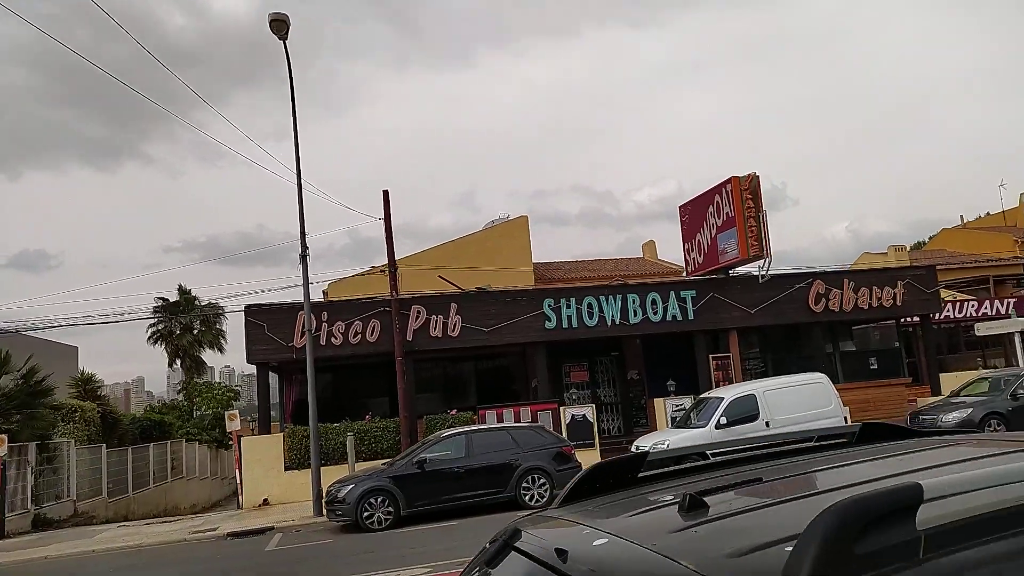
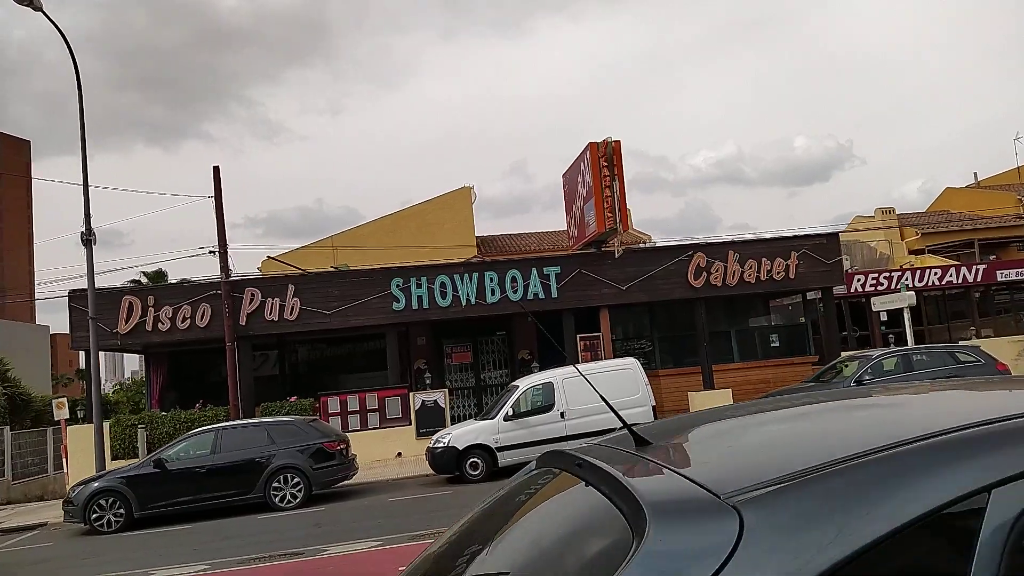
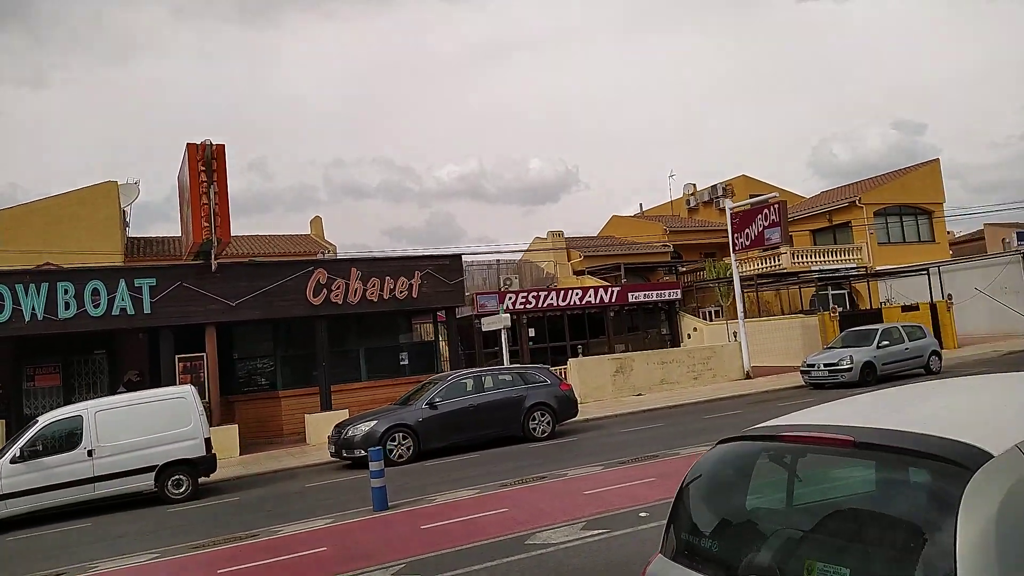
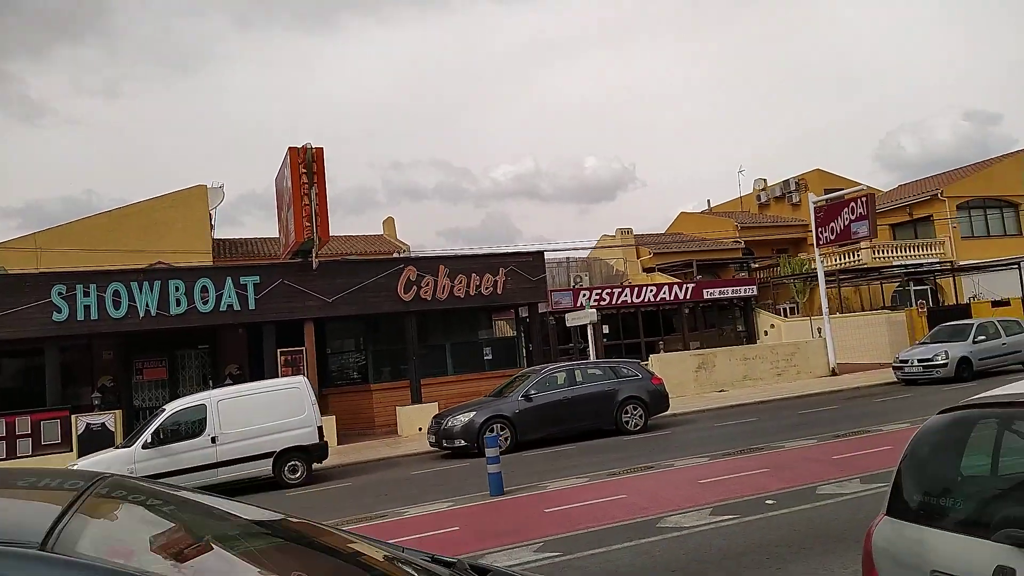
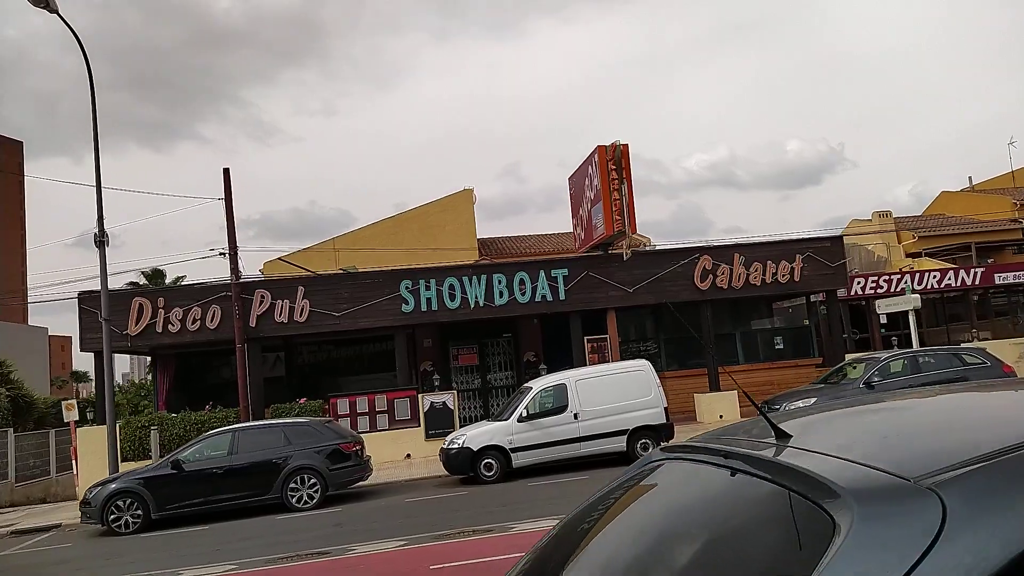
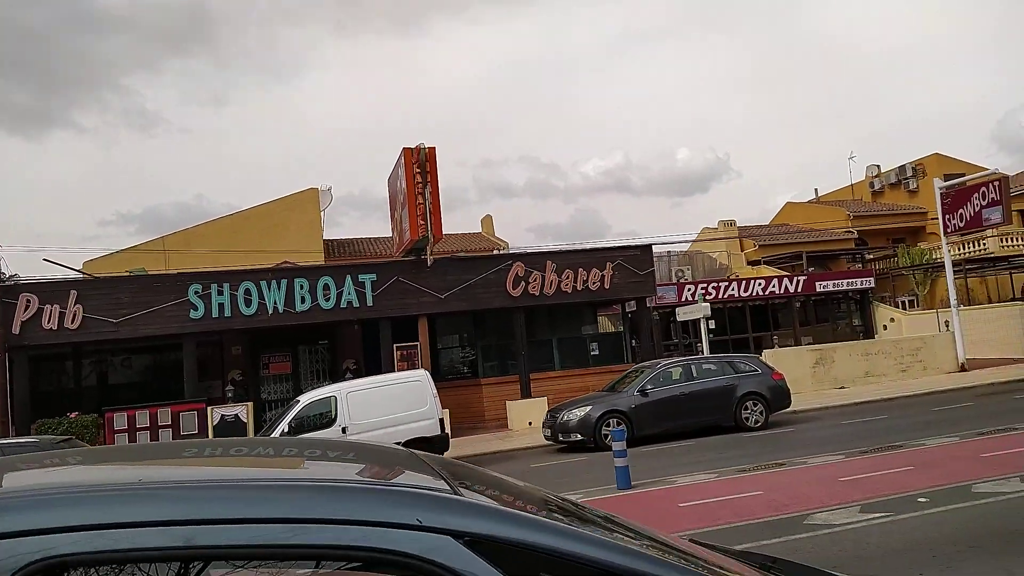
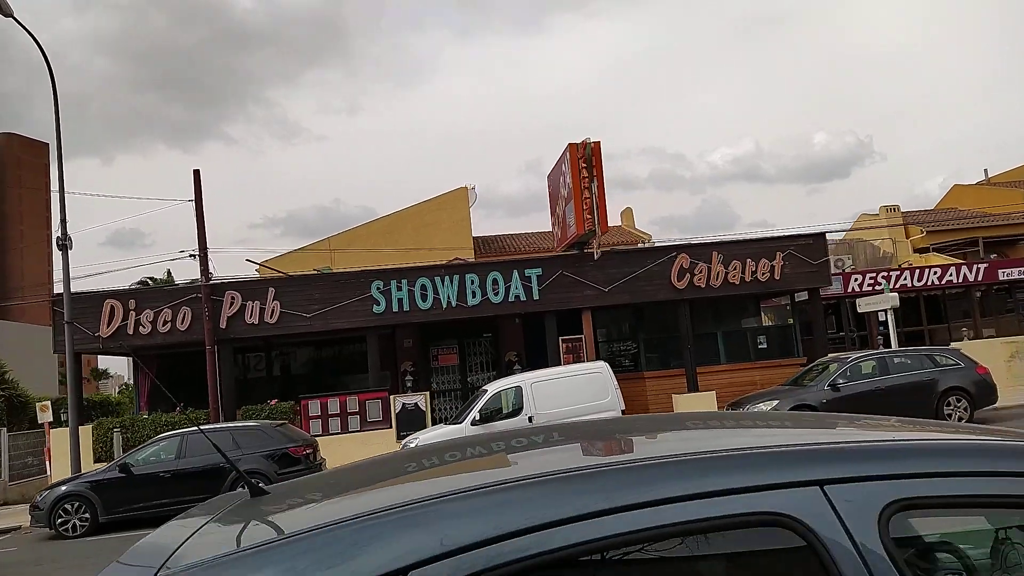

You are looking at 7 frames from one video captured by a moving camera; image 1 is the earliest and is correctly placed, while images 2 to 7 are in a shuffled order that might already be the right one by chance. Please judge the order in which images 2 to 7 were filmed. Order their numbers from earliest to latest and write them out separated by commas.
5, 2, 7, 6, 4, 3
